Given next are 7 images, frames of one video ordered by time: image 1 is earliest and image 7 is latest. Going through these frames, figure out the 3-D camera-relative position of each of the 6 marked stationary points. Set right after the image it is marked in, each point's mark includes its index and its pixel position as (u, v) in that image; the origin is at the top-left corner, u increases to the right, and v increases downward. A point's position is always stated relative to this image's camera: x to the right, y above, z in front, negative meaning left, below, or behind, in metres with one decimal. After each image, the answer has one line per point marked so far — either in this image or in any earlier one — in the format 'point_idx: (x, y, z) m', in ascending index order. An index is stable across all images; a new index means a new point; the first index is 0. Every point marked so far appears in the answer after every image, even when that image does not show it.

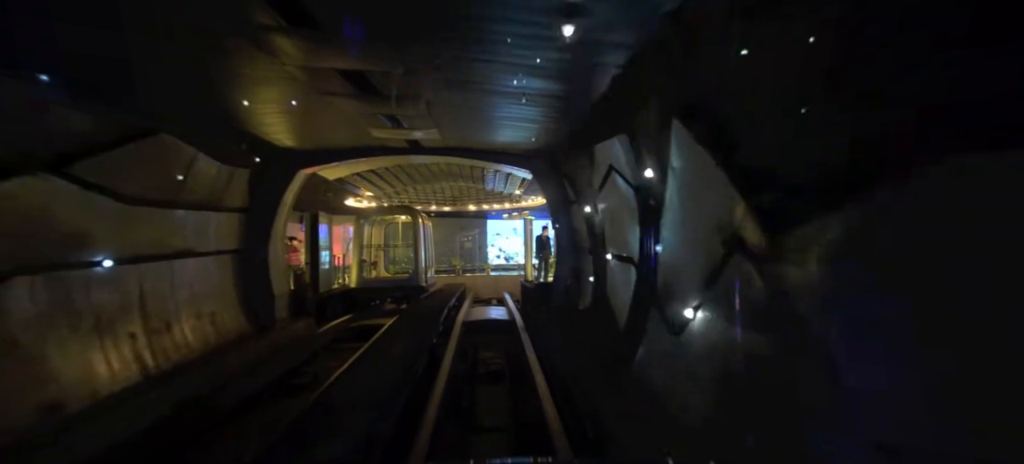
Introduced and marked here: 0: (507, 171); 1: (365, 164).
0: (-0.1, +2.3, +12.2) m
1: (-4.6, +2.1, +10.5) m
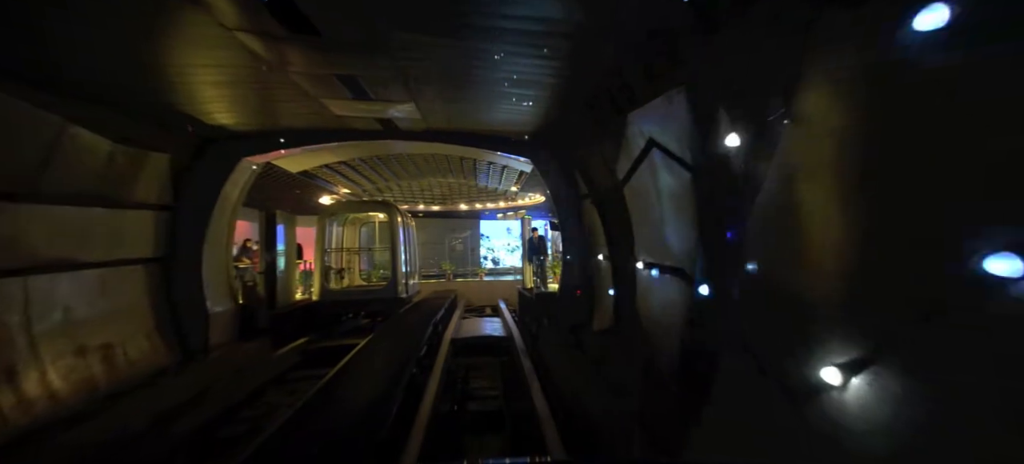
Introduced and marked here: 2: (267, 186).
0: (-0.3, +2.2, +10.7) m
1: (-4.7, +2.1, +8.8) m
2: (-6.4, +1.2, +8.7) m
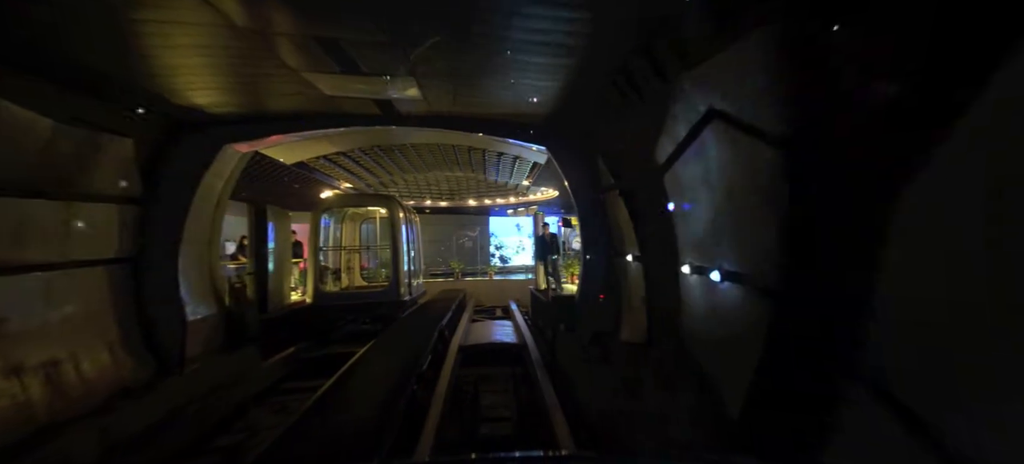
0: (+0.1, +2.3, +9.8) m
1: (-4.4, +2.2, +8.1) m
2: (-6.1, +1.3, +8.0) m
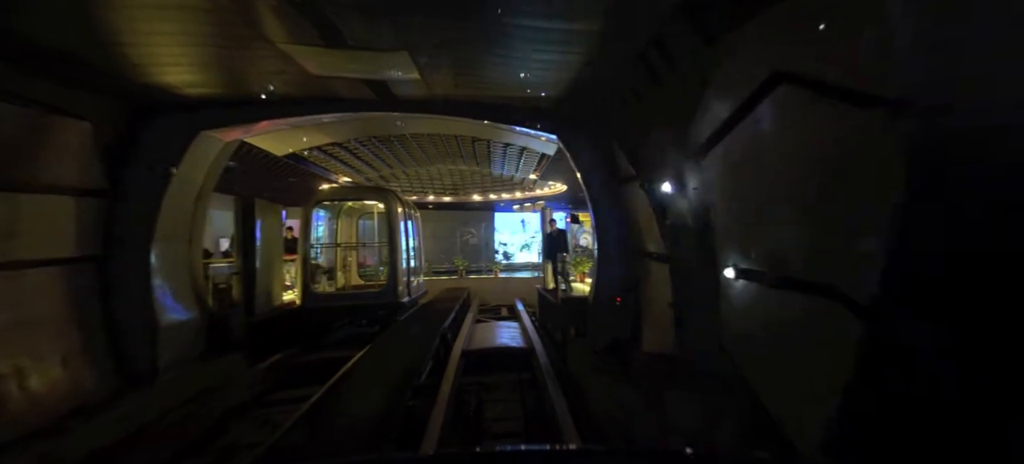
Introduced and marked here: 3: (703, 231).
0: (+0.3, +2.4, +9.2) m
1: (-4.2, +2.3, +7.5) m
2: (-5.9, +1.4, +7.5) m
3: (+2.3, 0.0, +4.1) m
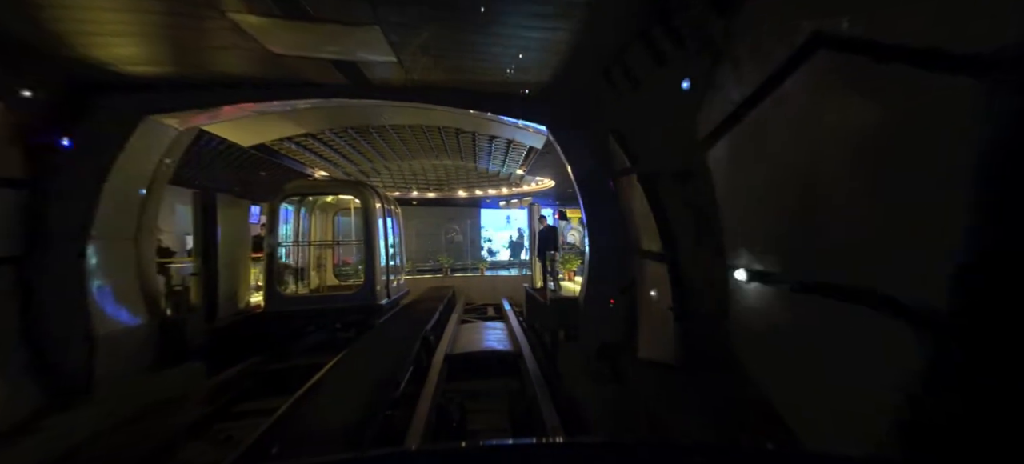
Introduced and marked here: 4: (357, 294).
0: (-0.1, +2.5, +8.7) m
1: (-4.5, +2.3, +6.9) m
2: (-6.2, +1.5, +6.8) m
3: (+2.2, 0.0, +3.8) m
4: (-3.4, -1.3, +7.3) m
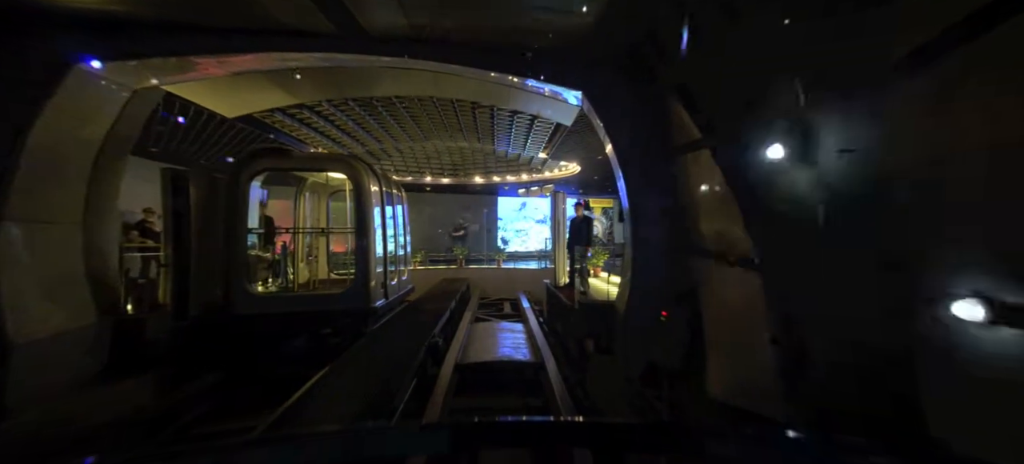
0: (+0.5, +2.7, +7.4) m
1: (-4.0, +2.6, +5.8) m
2: (-5.8, +1.8, +5.9) m
3: (+2.4, 0.0, +2.5) m
4: (-3.0, -1.1, +6.3) m
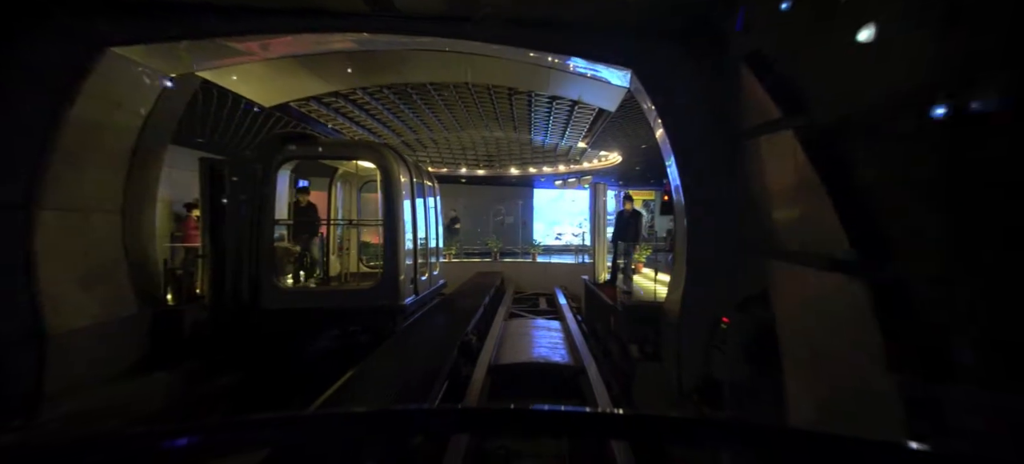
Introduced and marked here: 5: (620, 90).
0: (+1.3, +2.8, +6.8) m
1: (-3.4, +2.7, +5.6) m
2: (-5.1, +1.9, +5.9) m
3: (+2.7, 0.0, +1.8) m
4: (-2.3, -0.9, +6.1) m
5: (+1.9, +2.5, +5.9) m
